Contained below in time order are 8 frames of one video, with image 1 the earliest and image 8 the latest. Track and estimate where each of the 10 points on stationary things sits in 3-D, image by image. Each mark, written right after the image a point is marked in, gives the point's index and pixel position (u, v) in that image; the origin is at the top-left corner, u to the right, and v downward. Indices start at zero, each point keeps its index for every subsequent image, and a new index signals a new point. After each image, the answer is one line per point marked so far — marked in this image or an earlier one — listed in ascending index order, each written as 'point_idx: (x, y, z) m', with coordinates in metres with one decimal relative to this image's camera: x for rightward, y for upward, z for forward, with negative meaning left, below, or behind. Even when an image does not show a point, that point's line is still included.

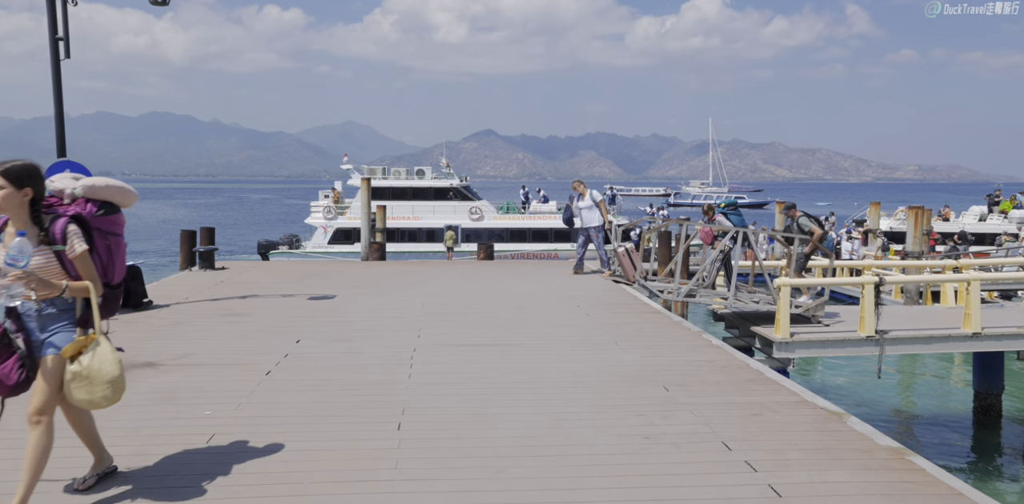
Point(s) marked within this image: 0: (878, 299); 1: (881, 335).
0: (+4.7, -0.6, +11.3) m
1: (+4.7, -1.1, +11.1) m
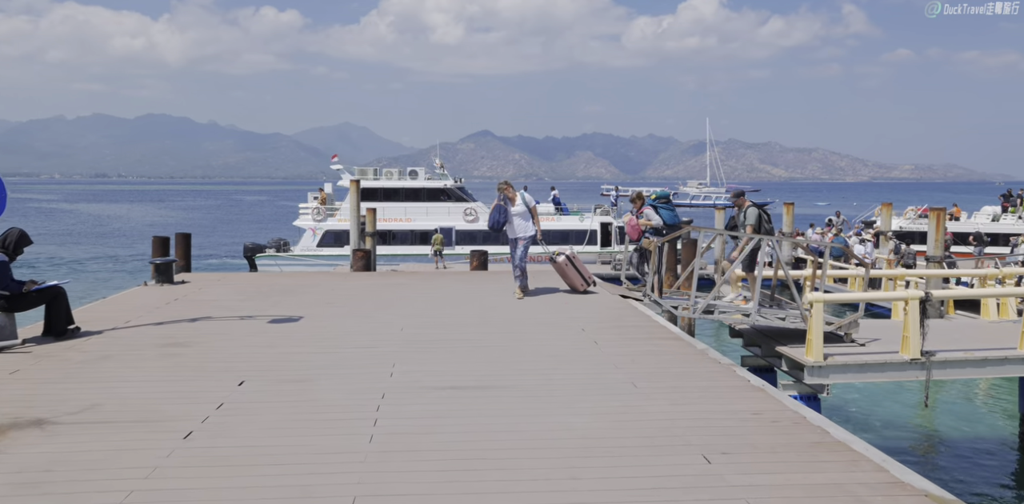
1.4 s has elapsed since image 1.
0: (+4.7, -0.8, +10.0) m
1: (+4.6, -1.2, +9.9) m
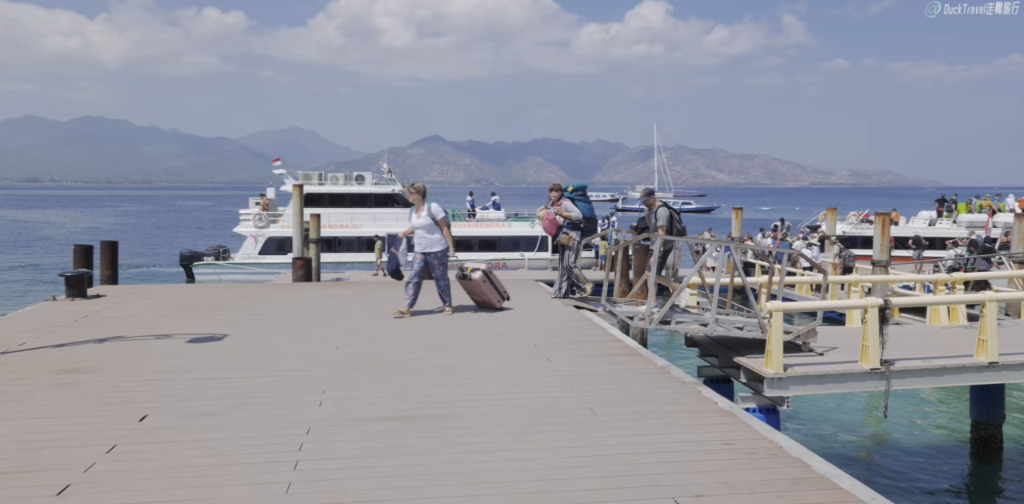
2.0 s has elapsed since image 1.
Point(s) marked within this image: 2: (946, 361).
0: (+4.1, -0.8, +9.7) m
1: (+4.1, -1.2, +9.6) m
2: (+4.9, -1.2, +10.0) m
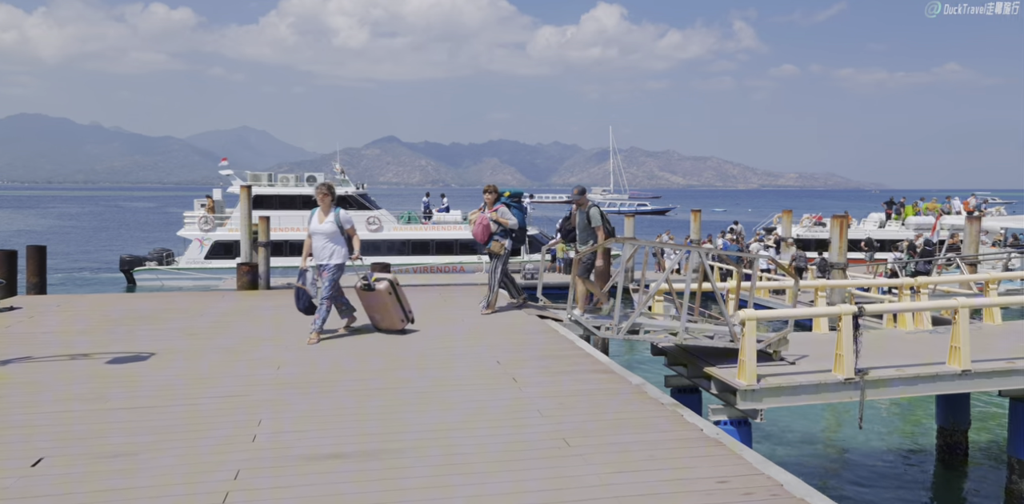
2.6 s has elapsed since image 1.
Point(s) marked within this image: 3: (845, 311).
0: (+3.7, -0.9, +9.3) m
1: (+3.6, -1.3, +9.2) m
2: (+4.5, -1.3, +9.7) m
3: (+3.5, -0.6, +9.2) m
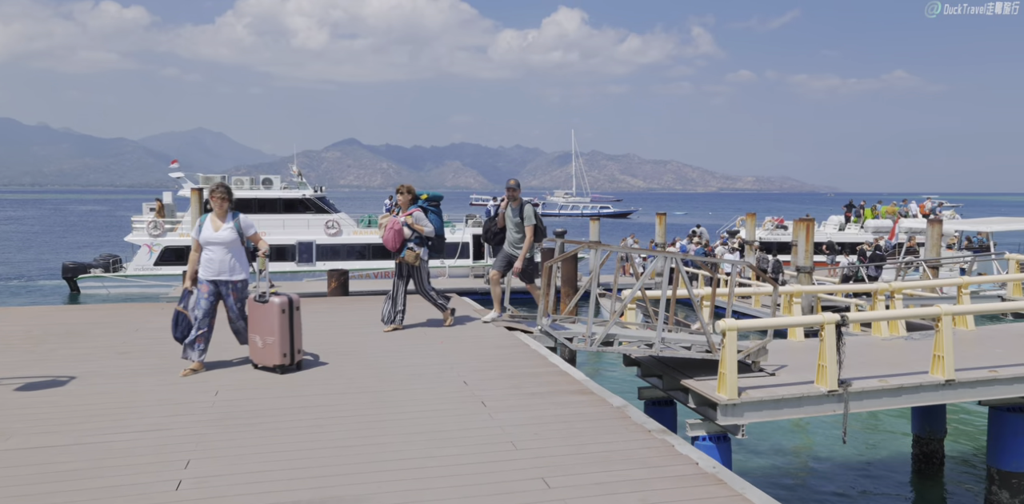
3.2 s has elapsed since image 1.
0: (+3.3, -0.9, +8.9) m
1: (+3.3, -1.4, +8.8) m
2: (+4.1, -1.3, +9.2) m
3: (+3.1, -0.7, +8.7) m
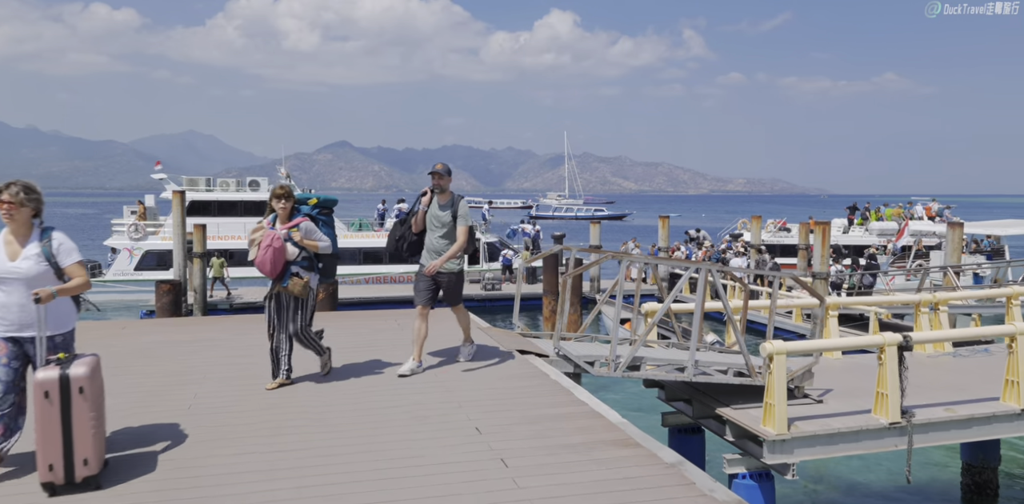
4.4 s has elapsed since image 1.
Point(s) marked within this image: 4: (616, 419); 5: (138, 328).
0: (+3.4, -1.0, +7.7) m
1: (+3.4, -1.4, +7.6) m
2: (+4.2, -1.4, +8.1) m
3: (+3.3, -0.8, +7.6) m
4: (+0.7, -1.1, +5.7) m
5: (-4.2, -0.8, +9.8) m
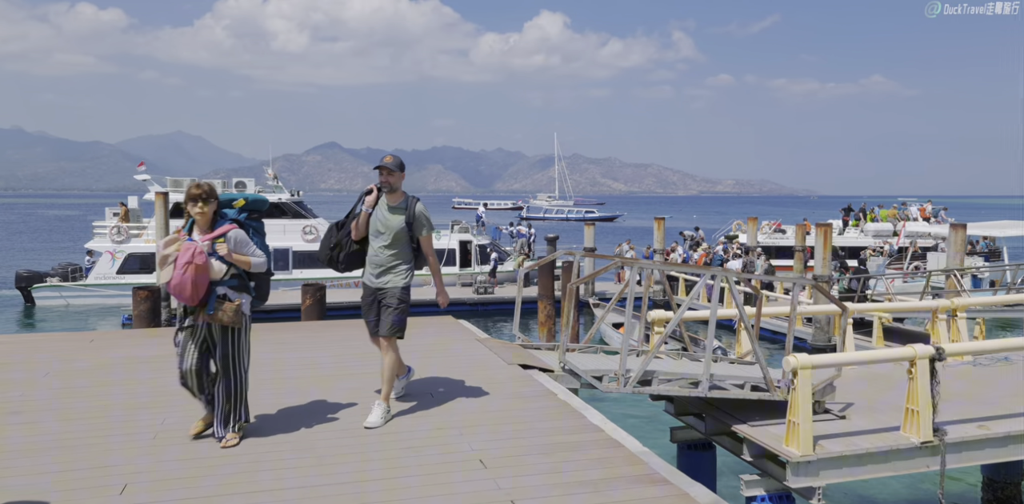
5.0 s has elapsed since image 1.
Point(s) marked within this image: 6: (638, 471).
0: (+3.4, -1.1, +7.2) m
1: (+3.4, -1.5, +7.0) m
2: (+4.2, -1.5, +7.6) m
3: (+3.3, -0.8, +7.0) m
4: (+0.7, -1.1, +5.1) m
5: (-4.2, -0.9, +9.2) m
6: (+0.7, -1.2, +4.9) m
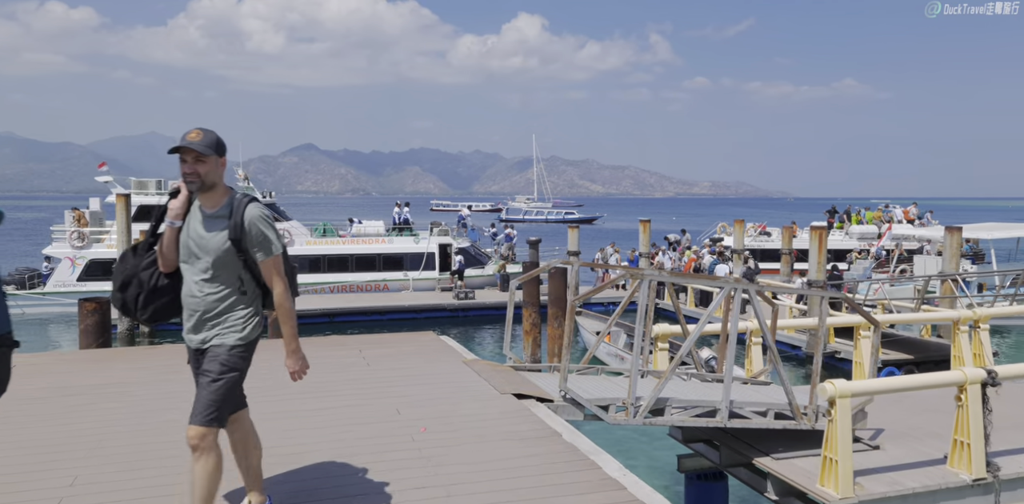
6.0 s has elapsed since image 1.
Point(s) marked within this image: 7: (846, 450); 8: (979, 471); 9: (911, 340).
0: (+3.4, -1.1, +6.3) m
1: (+3.4, -1.6, +6.2) m
2: (+4.2, -1.5, +6.7) m
3: (+3.2, -0.9, +6.1) m
4: (+0.7, -1.2, +4.2) m
5: (-4.3, -0.9, +8.1) m
6: (+0.7, -1.3, +3.9) m
7: (+2.2, -1.3, +5.7) m
8: (+3.3, -1.5, +6.1) m
9: (+7.6, -1.7, +16.7) m
